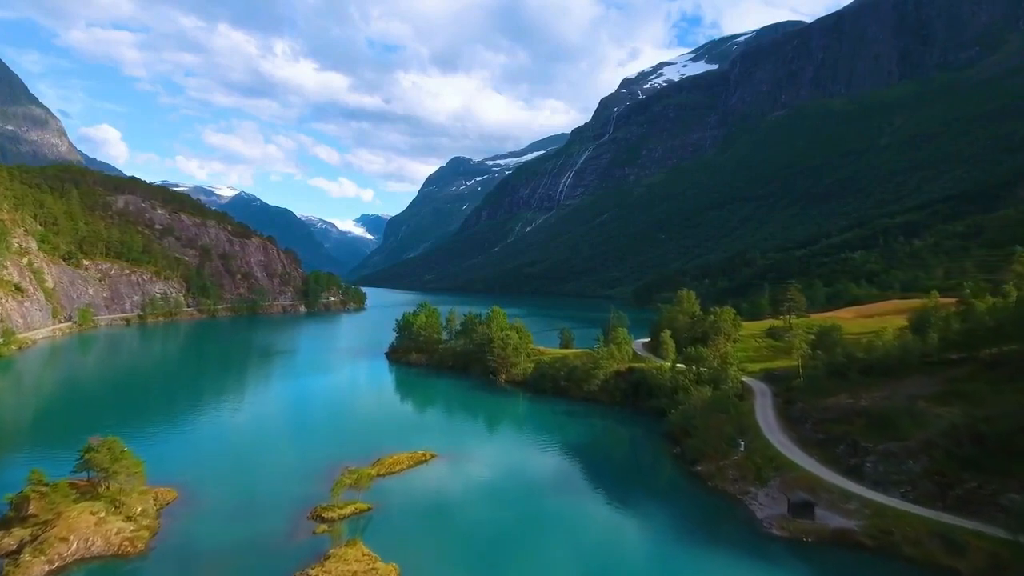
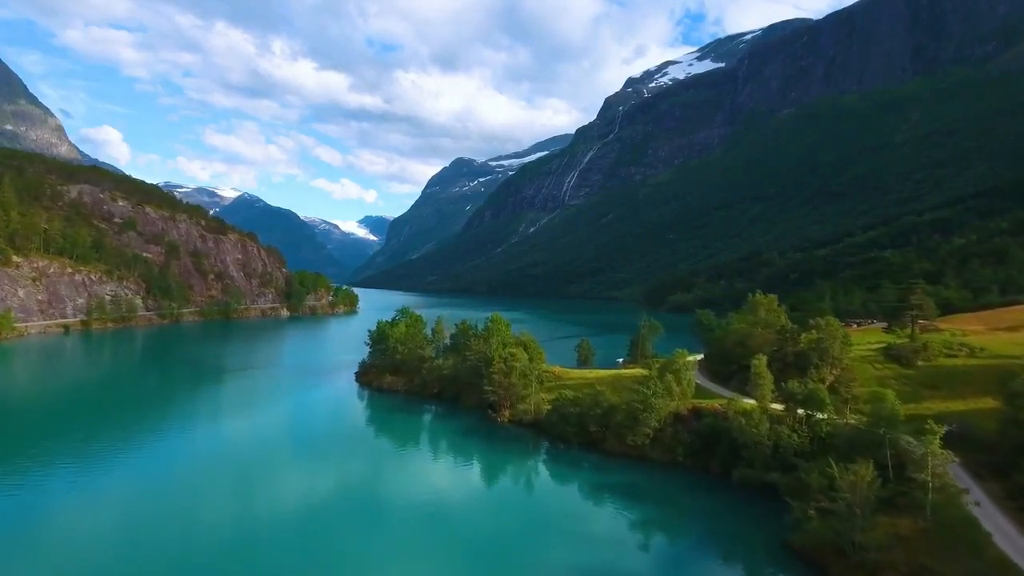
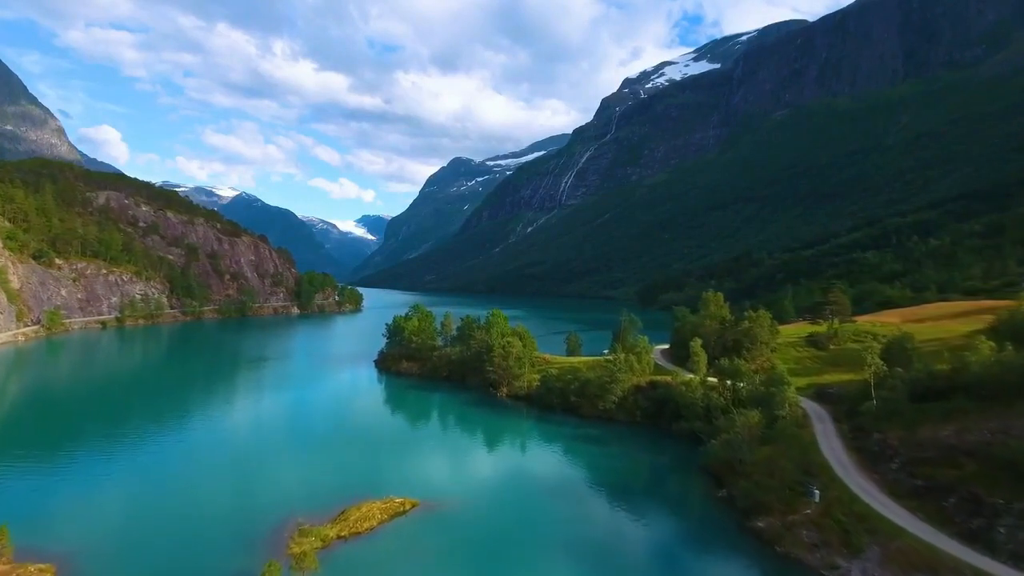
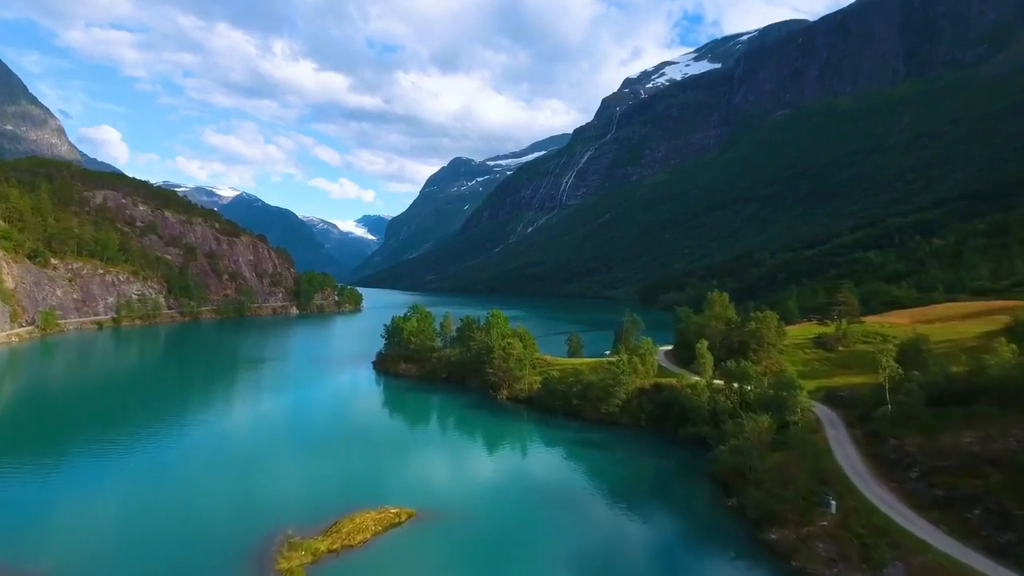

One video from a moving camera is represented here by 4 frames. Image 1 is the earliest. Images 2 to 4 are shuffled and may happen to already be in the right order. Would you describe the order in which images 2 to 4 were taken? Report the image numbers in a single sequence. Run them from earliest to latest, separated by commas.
3, 4, 2
